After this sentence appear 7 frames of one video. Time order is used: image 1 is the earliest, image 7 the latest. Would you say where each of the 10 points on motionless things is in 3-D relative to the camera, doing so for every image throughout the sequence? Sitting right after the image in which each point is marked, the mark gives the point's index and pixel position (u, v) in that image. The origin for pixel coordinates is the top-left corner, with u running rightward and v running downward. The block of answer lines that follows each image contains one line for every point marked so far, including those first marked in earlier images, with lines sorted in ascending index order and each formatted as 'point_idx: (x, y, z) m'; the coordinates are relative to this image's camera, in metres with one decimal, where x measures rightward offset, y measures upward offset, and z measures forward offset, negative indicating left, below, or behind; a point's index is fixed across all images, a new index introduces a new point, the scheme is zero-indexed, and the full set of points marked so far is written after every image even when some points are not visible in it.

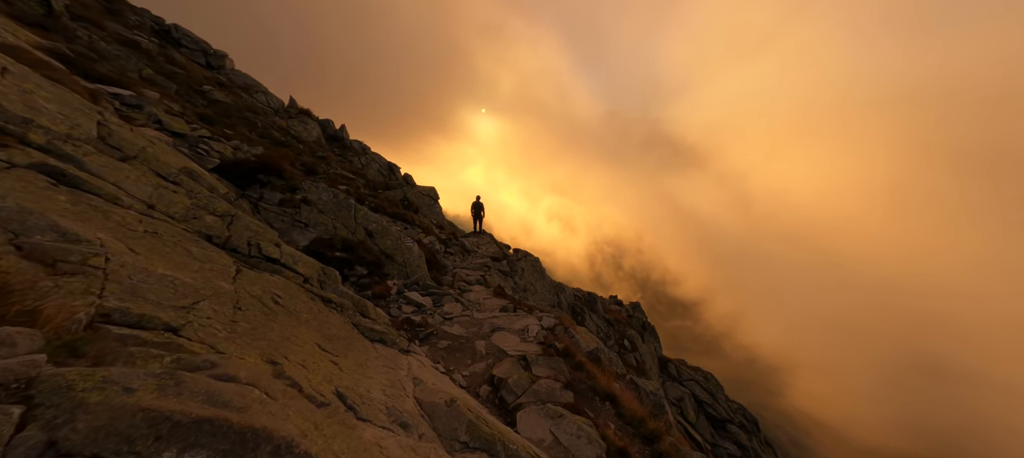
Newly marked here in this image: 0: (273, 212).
0: (-14.4, +0.9, +19.1) m
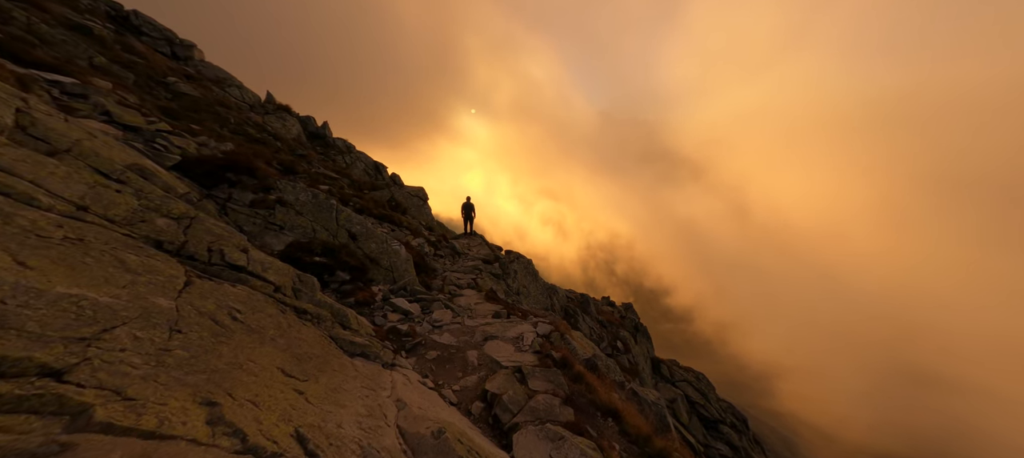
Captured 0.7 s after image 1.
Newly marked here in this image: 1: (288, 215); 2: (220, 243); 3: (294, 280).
0: (-14.8, +0.7, +17.5) m
1: (-14.1, +0.8, +19.9) m
2: (-11.8, -0.6, +12.8) m
3: (-10.4, -2.5, +15.1) m
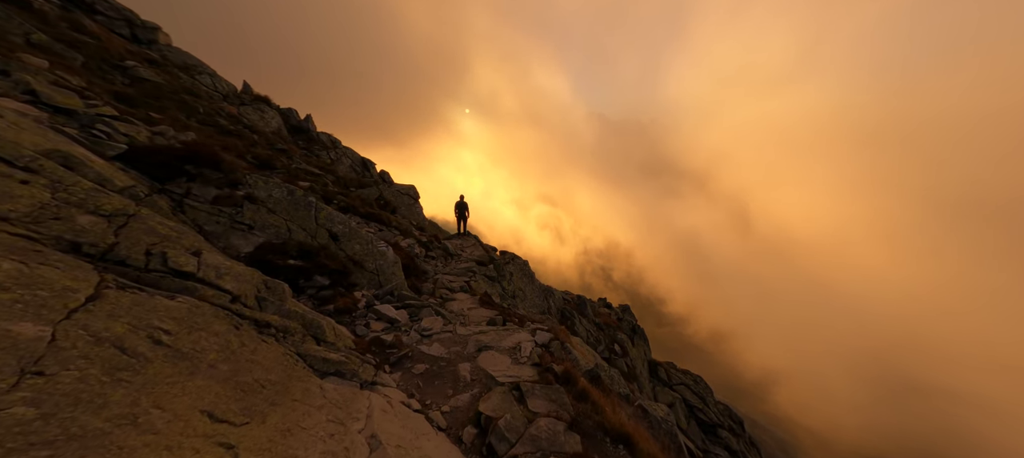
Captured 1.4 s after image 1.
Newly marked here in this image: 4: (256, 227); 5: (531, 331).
0: (-15.0, +0.7, +15.5) m
1: (-14.3, +0.8, +17.9) m
2: (-11.9, -0.5, +10.9) m
3: (-10.5, -2.4, +13.1) m
4: (-14.0, +0.1, +17.3) m
5: (+1.2, -6.3, +19.5) m
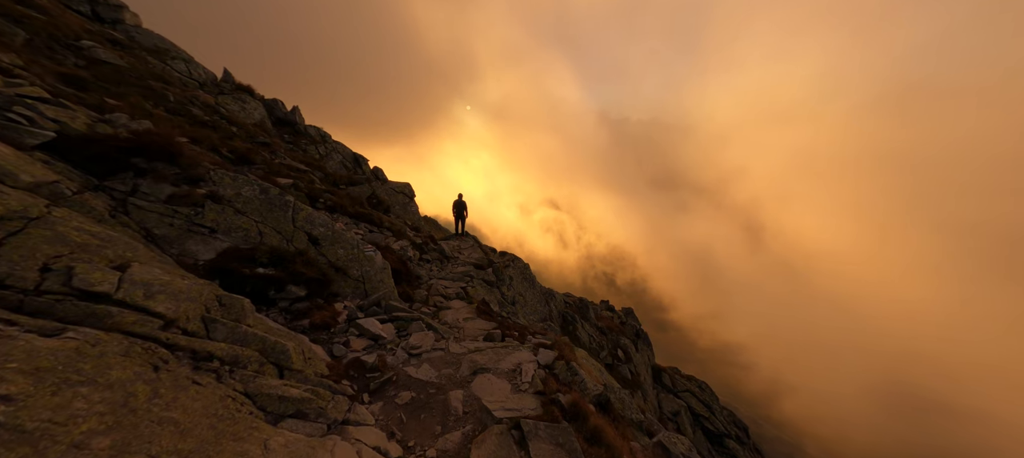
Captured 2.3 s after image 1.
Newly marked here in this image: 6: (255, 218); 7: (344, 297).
0: (-15.0, +0.6, +13.2) m
1: (-14.2, +0.6, +15.6) m
2: (-11.9, -0.8, +8.6) m
3: (-10.5, -2.6, +10.9) m
4: (-14.0, -0.1, +15.1) m
5: (+1.2, -6.5, +17.3) m
6: (-13.7, +0.6, +16.8) m
7: (-9.7, -4.0, +18.4) m
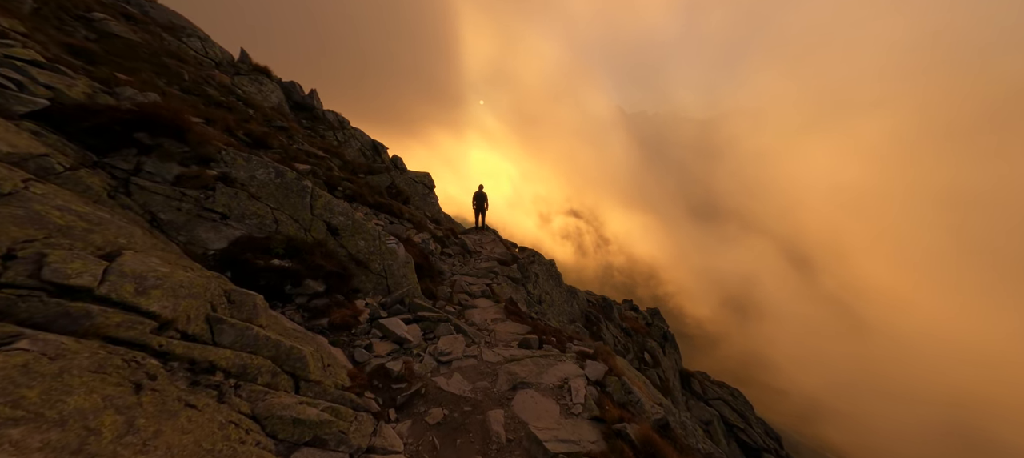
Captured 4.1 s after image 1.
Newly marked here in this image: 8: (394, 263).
0: (-13.0, +1.2, +11.7) m
1: (-12.2, +1.2, +14.0) m
2: (-10.2, -0.3, +7.0) m
3: (-8.7, -2.2, +9.2) m
4: (-12.0, +0.5, +13.5) m
5: (+3.1, -6.2, +15.2) m
6: (-11.6, +1.2, +15.2) m
7: (-7.7, -3.4, +16.7) m
8: (-7.0, -2.0, +18.7) m
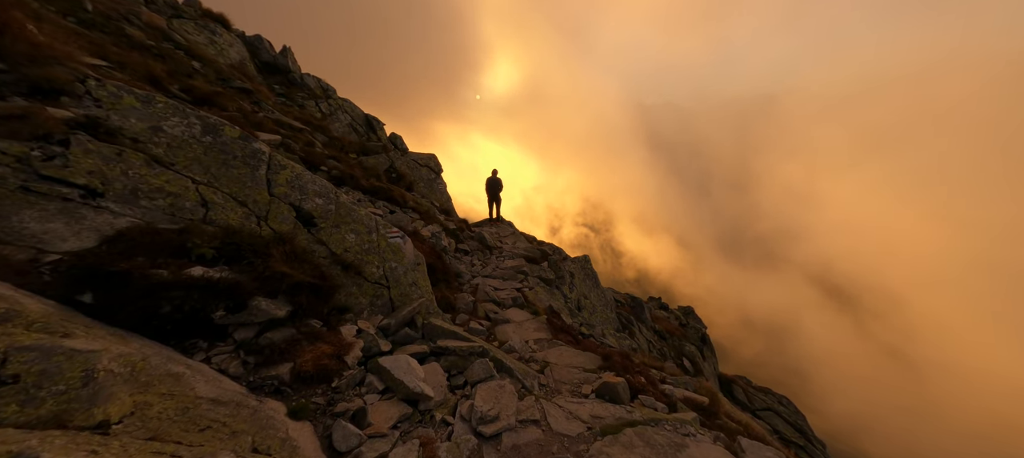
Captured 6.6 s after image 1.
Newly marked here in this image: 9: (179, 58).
0: (-10.7, +1.4, +5.8) m
1: (-9.9, +1.6, +8.1) m
2: (-7.9, -0.1, +1.1) m
3: (-6.4, -1.9, +3.3) m
4: (-9.7, +0.8, +7.6) m
5: (+5.5, -5.6, +9.4) m
6: (-9.3, +1.6, +9.3) m
7: (-5.3, -3.0, +10.8) m
8: (-4.6, -1.5, +12.8) m
9: (-16.8, +8.9, +16.2) m
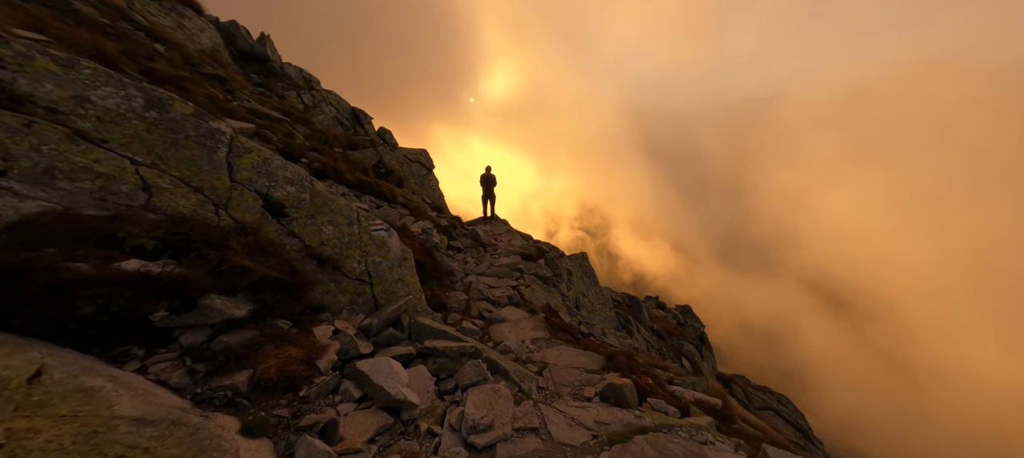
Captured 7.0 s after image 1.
0: (-10.9, +1.7, +4.5) m
1: (-10.1, +1.9, +6.9) m
2: (-7.9, +0.3, -0.1) m
3: (-6.4, -1.5, +2.1) m
4: (-9.8, +1.1, +6.4) m
5: (+5.4, -5.1, +8.3) m
6: (-9.5, +1.9, +8.0) m
7: (-5.4, -2.6, +9.6) m
8: (-4.8, -1.1, +11.7) m
9: (-17.2, +9.0, +14.9) m
